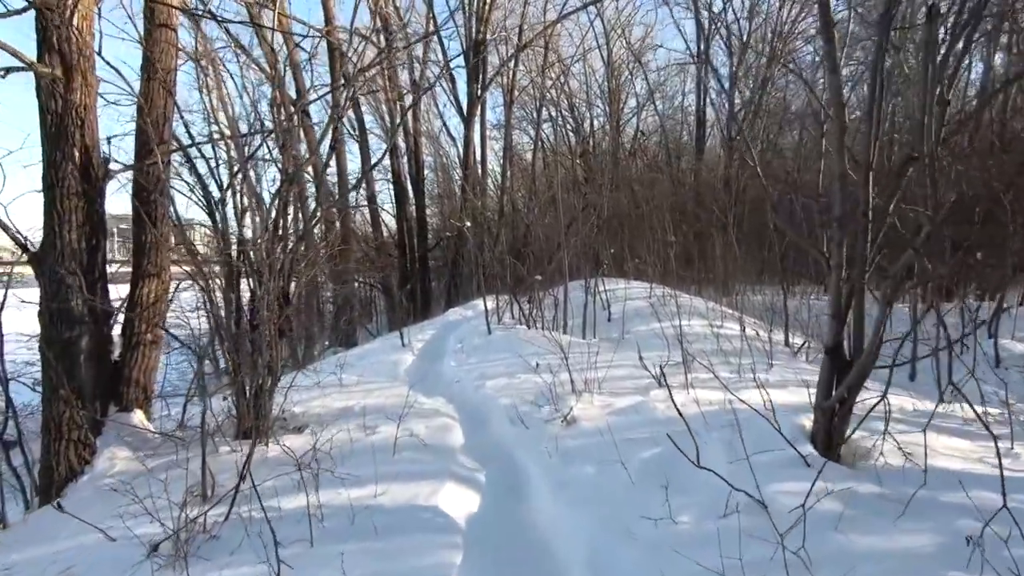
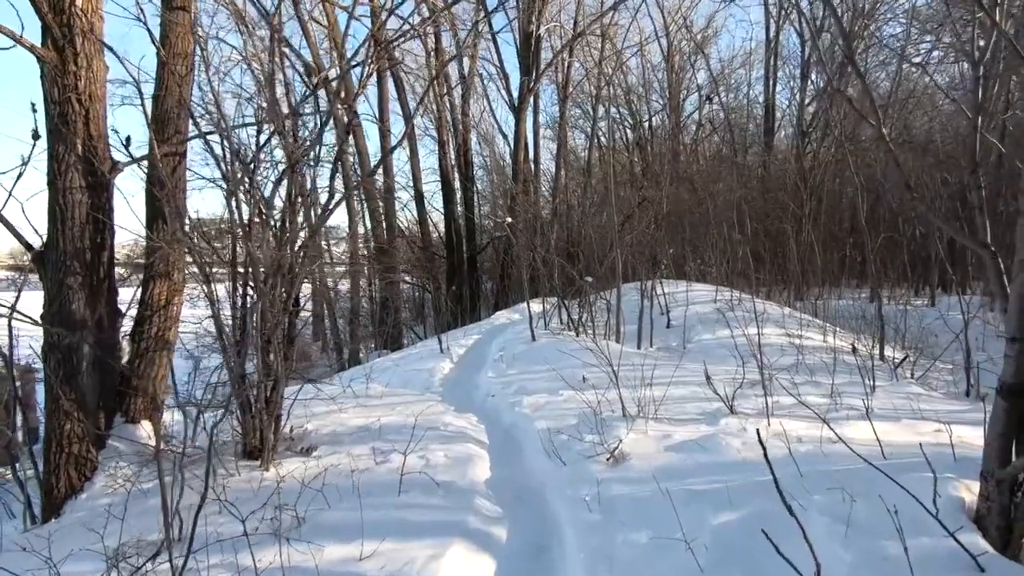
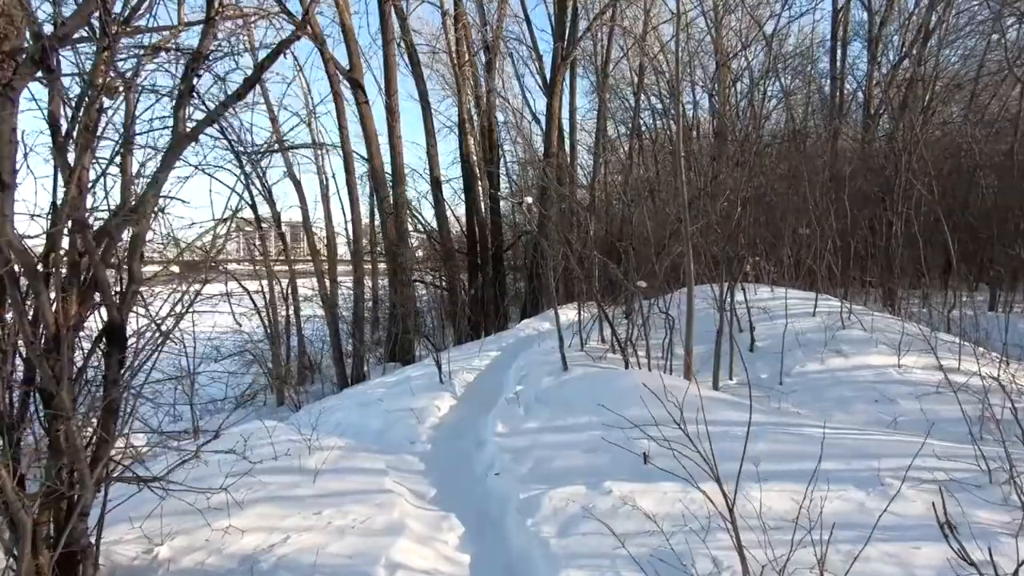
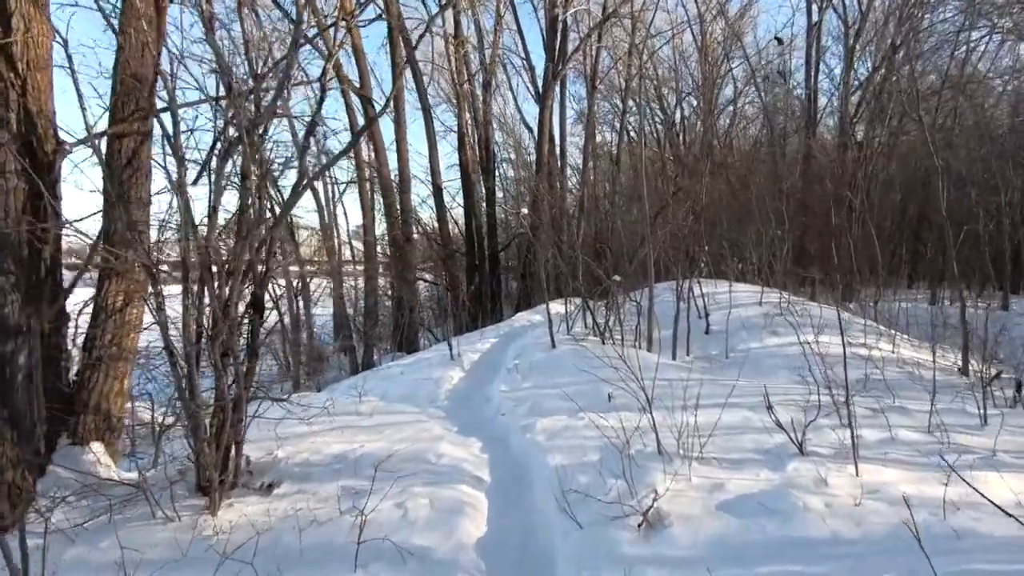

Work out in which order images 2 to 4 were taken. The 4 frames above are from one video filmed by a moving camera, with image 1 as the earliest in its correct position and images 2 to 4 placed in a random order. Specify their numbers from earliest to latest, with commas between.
2, 4, 3
